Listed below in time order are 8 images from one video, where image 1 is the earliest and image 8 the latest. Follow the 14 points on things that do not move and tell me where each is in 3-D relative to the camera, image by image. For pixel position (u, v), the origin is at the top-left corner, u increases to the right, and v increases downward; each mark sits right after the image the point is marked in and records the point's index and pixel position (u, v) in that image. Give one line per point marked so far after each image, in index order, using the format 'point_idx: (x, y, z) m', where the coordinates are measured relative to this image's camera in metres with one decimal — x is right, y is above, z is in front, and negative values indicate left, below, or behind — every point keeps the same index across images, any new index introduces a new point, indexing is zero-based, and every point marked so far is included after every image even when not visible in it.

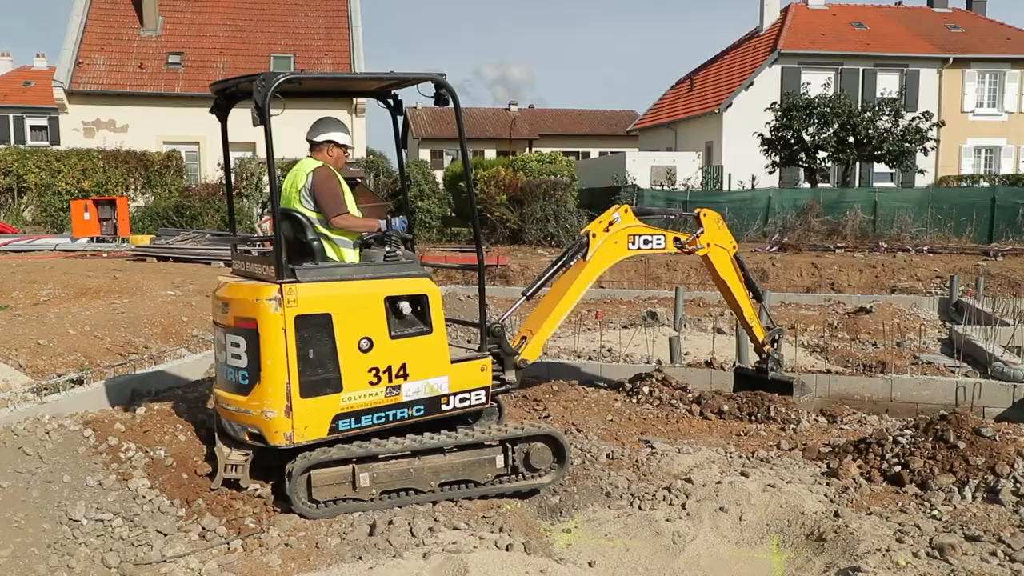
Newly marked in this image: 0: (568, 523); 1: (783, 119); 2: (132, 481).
0: (+0.3, -1.2, +4.7) m
1: (+5.5, +3.4, +18.1) m
2: (-1.8, -0.9, +4.3) m
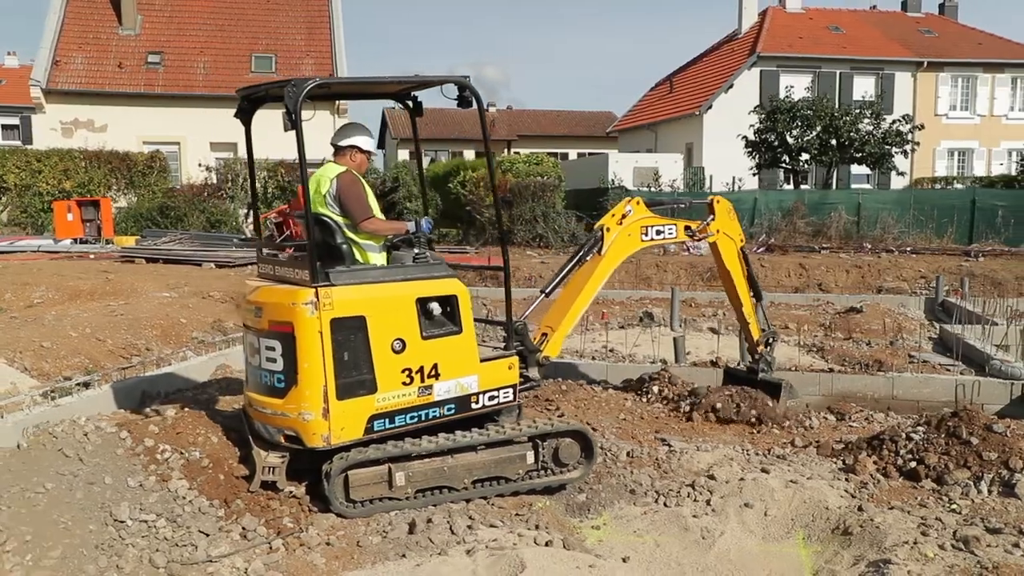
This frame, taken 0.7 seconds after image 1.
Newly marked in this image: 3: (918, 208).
0: (+0.4, -1.2, +4.8) m
1: (+5.2, +3.4, +18.4) m
2: (-1.6, -0.9, +4.4) m
3: (+7.1, +1.4, +15.8) m
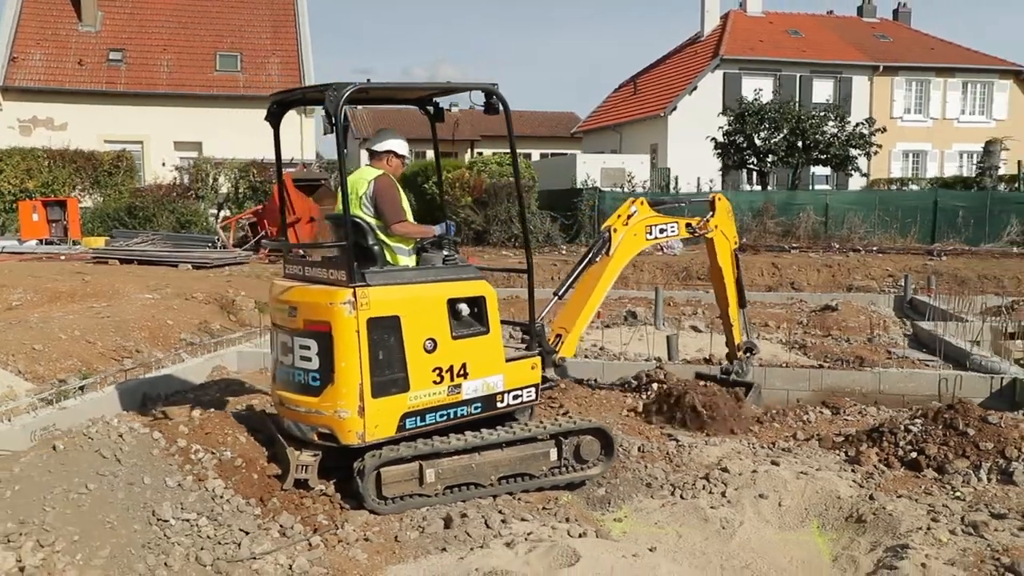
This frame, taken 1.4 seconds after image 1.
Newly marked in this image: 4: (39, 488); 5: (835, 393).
0: (+0.6, -1.2, +5.0) m
1: (+4.6, +3.4, +18.7) m
2: (-1.5, -0.9, +4.4) m
3: (+6.6, +1.4, +16.3) m
4: (-2.1, -0.9, +4.1) m
5: (+2.6, -0.8, +7.4) m
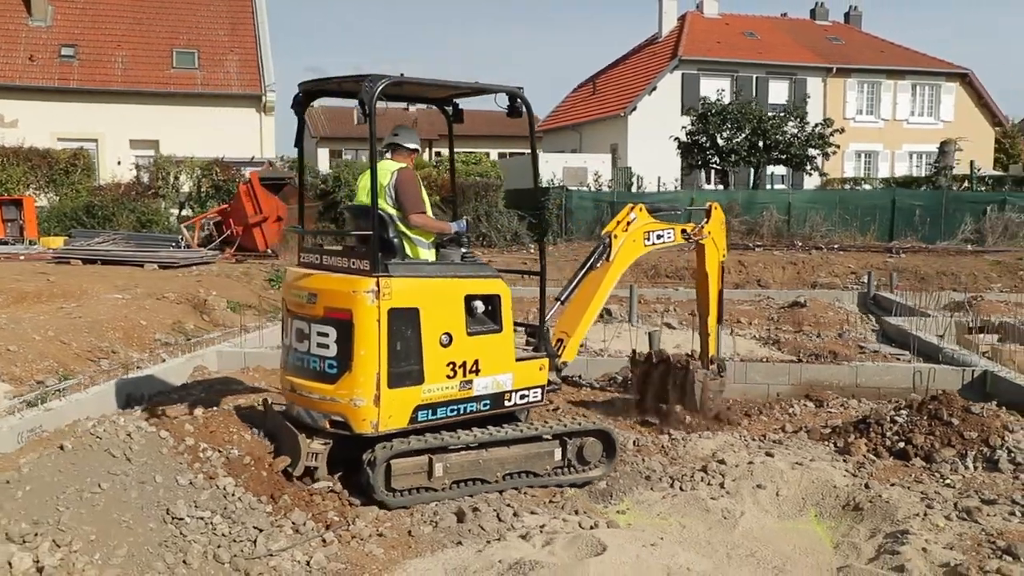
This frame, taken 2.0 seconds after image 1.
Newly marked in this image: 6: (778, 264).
0: (+0.6, -1.2, +5.0) m
1: (+3.9, +3.4, +19.0) m
2: (-1.4, -0.9, +4.4) m
3: (+6.0, +1.5, +16.6) m
4: (-2.0, -0.9, +4.0) m
5: (+2.5, -0.8, +7.6) m
6: (+4.2, +0.4, +14.4) m
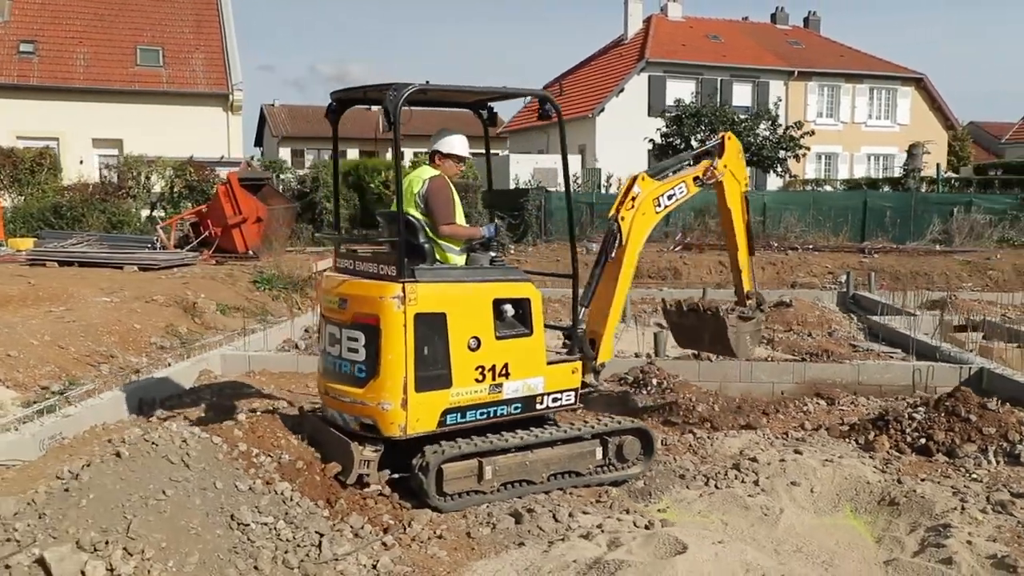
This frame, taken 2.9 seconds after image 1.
0: (+0.8, -1.2, +5.1) m
1: (+3.4, +3.4, +19.2) m
2: (-1.1, -0.9, +4.4) m
3: (+5.7, +1.5, +17.0) m
4: (-1.7, -0.9, +4.0) m
5: (+2.6, -0.8, +7.7) m
6: (+3.9, +0.4, +14.6) m
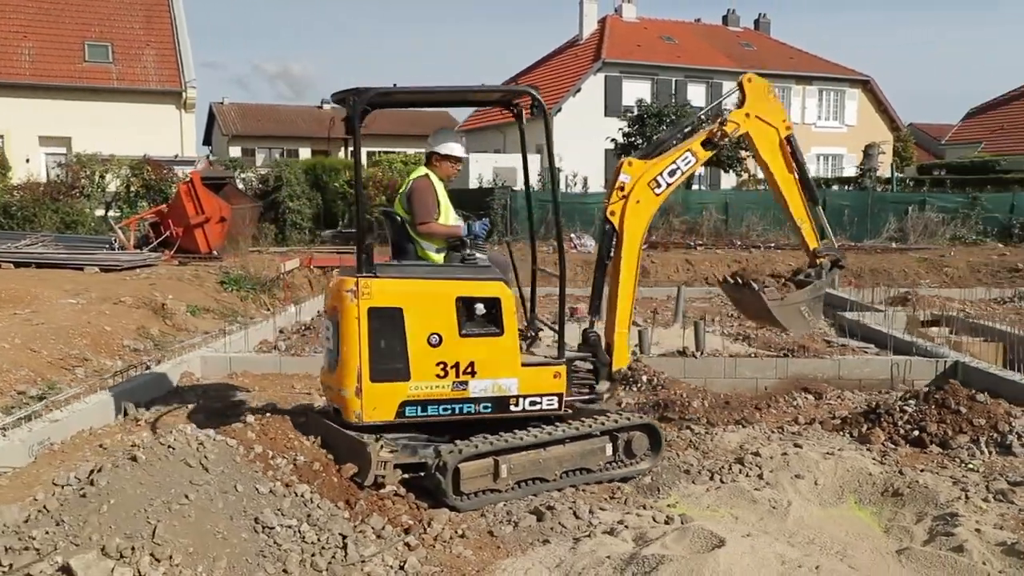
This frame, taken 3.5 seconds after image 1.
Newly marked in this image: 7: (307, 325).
0: (+0.9, -1.2, +5.2) m
1: (+2.6, +3.5, +19.4) m
2: (-1.0, -0.9, +4.3) m
3: (+5.0, +1.5, +17.3) m
4: (-1.6, -0.9, +3.8) m
5: (+2.5, -0.8, +7.9) m
6: (+3.4, +0.4, +14.8) m
7: (-2.2, -0.4, +10.0) m
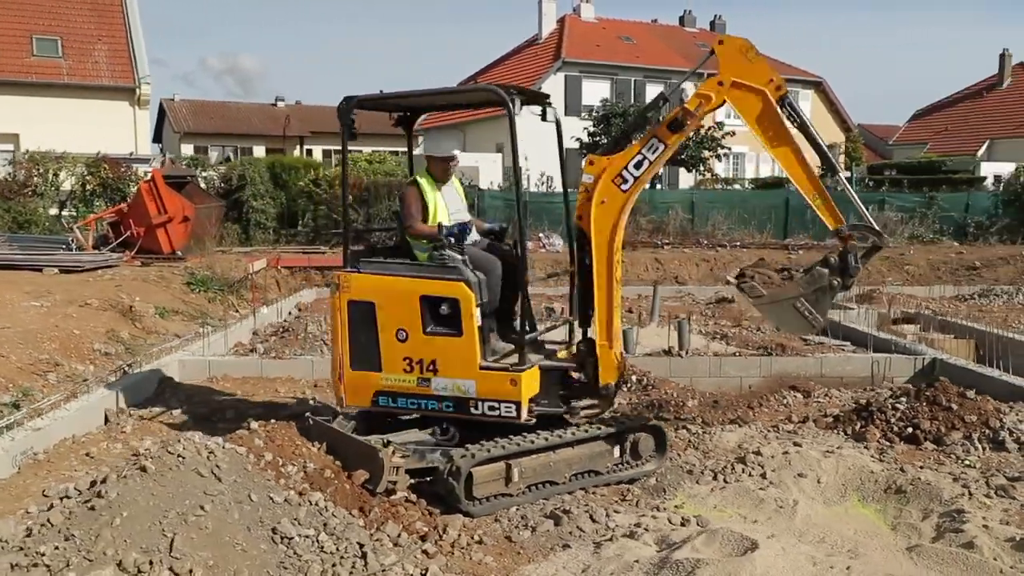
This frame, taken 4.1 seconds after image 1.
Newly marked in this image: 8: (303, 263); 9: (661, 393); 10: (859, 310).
0: (+0.9, -1.2, +5.2) m
1: (+1.9, +3.5, +19.5) m
2: (-0.9, -0.9, +4.2) m
3: (+4.4, +1.6, +17.5) m
4: (-1.5, -0.9, +3.7) m
5: (+2.4, -0.8, +8.0) m
6: (+2.9, +0.4, +14.9) m
7: (-2.5, -0.4, +9.8) m
8: (-3.2, +0.4, +14.0) m
9: (+1.2, -0.8, +7.1) m
10: (+4.1, -0.3, +10.8) m
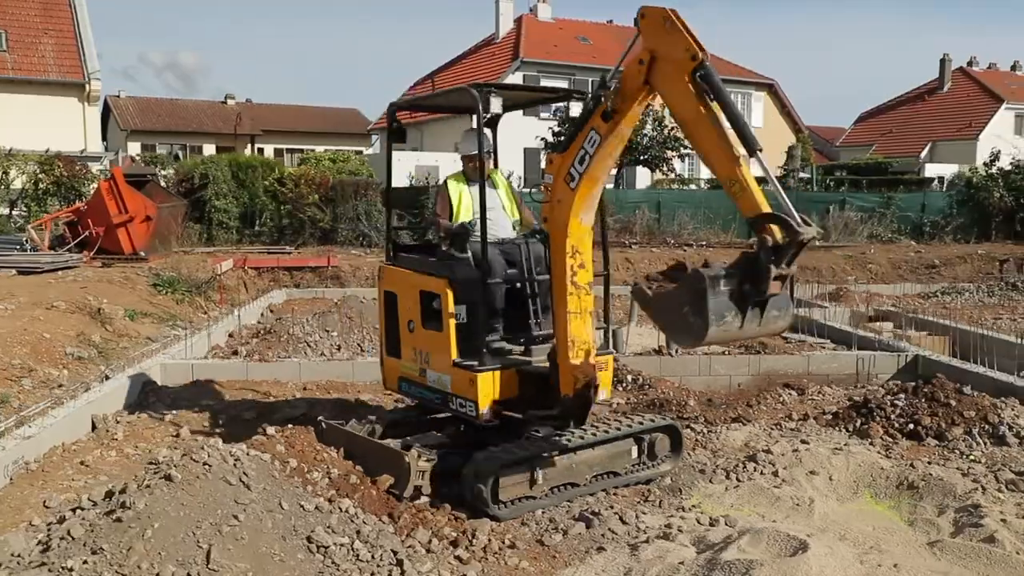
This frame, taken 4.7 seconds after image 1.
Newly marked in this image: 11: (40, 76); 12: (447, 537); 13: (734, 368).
0: (+1.0, -1.2, +5.1) m
1: (+1.1, +3.5, +19.5) m
2: (-0.8, -0.9, +4.1) m
3: (+3.7, +1.6, +17.6) m
4: (-1.3, -0.9, +3.6) m
5: (+2.3, -0.8, +8.0) m
6: (+2.4, +0.5, +15.0) m
7: (-2.6, -0.4, +9.6) m
8: (-3.6, +0.4, +13.8) m
9: (+1.1, -0.8, +7.1) m
10: (+3.9, -0.2, +10.9) m
11: (-10.0, +4.5, +19.5) m
12: (-0.3, -1.1, +4.2) m
13: (+2.0, -0.7, +7.9) m
